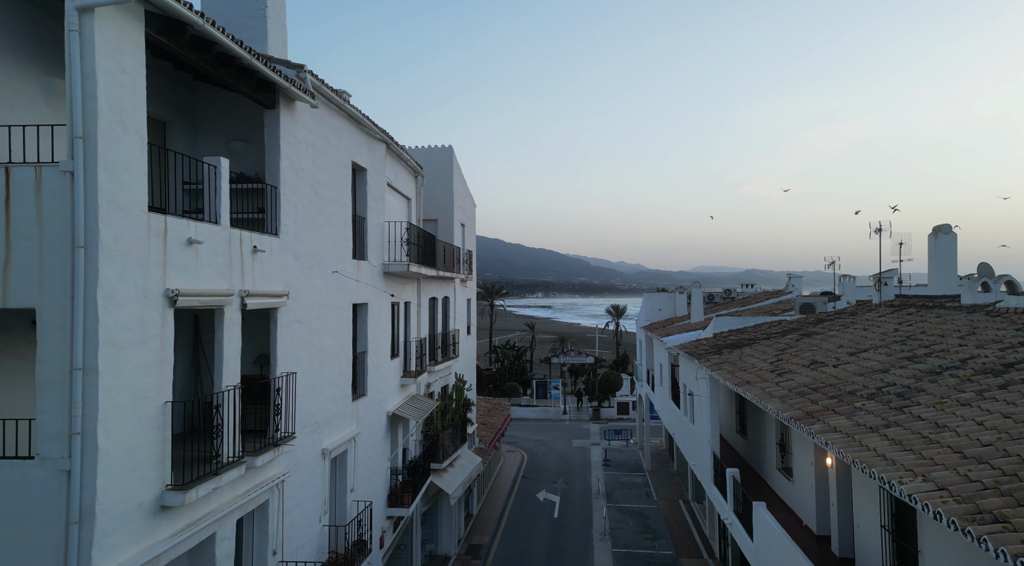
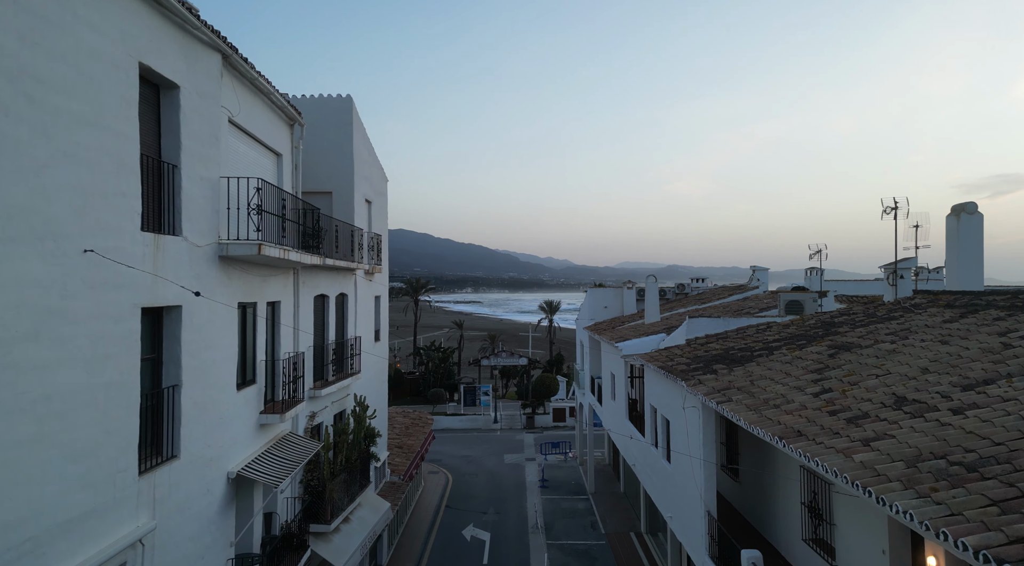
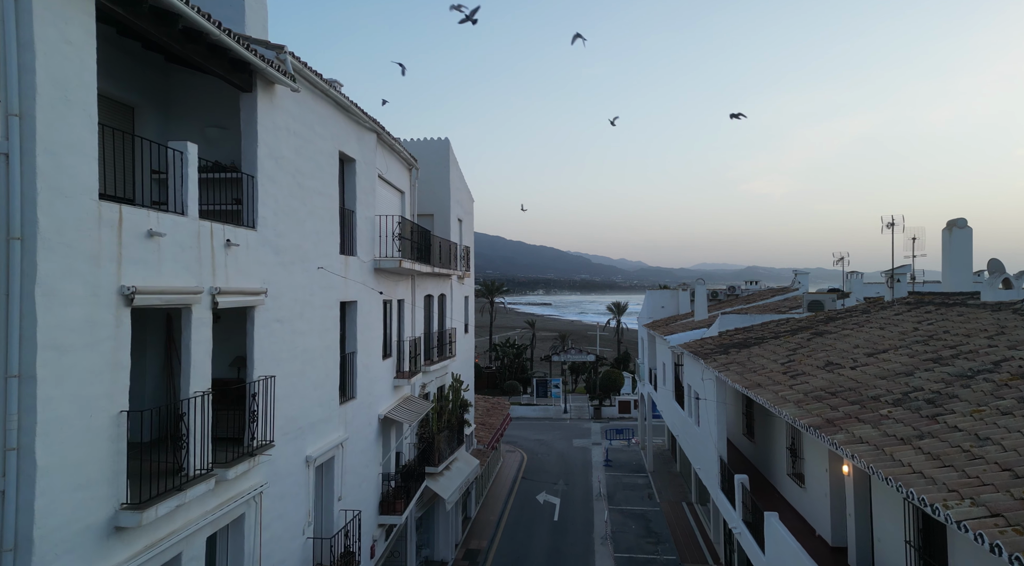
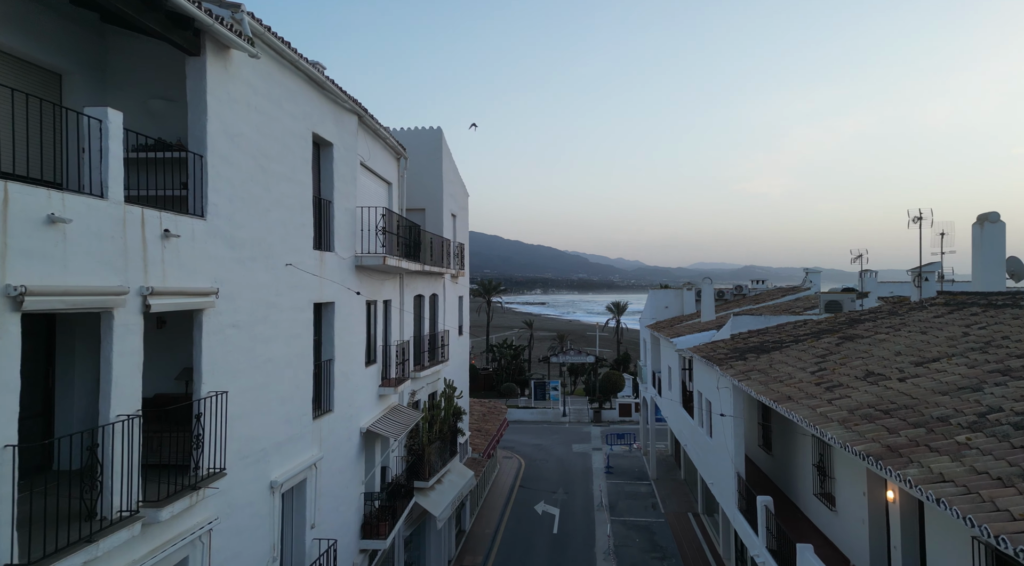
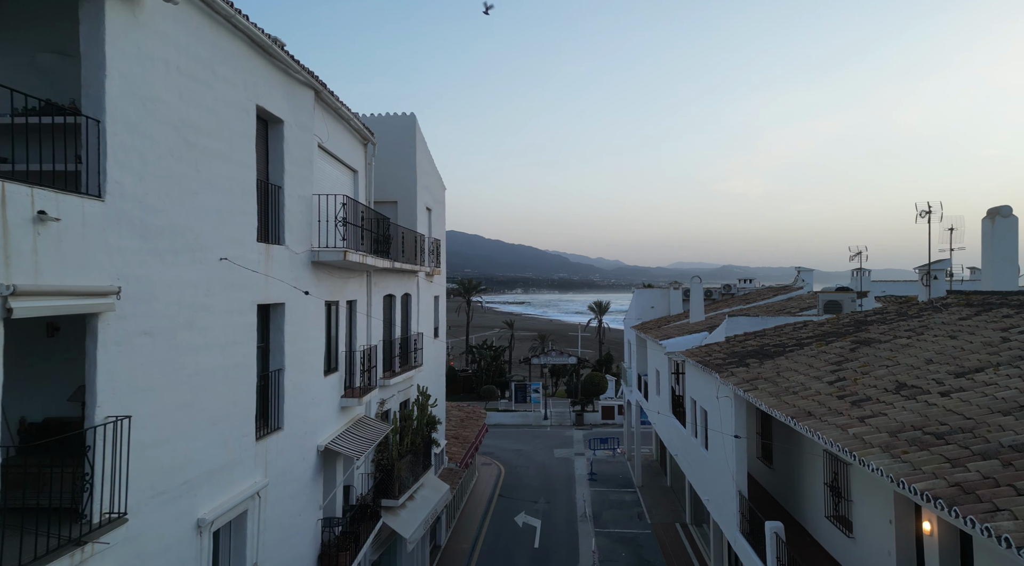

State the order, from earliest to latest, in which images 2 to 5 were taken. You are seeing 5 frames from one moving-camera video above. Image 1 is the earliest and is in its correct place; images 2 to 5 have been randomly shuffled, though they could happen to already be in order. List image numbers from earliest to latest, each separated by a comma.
3, 4, 5, 2
